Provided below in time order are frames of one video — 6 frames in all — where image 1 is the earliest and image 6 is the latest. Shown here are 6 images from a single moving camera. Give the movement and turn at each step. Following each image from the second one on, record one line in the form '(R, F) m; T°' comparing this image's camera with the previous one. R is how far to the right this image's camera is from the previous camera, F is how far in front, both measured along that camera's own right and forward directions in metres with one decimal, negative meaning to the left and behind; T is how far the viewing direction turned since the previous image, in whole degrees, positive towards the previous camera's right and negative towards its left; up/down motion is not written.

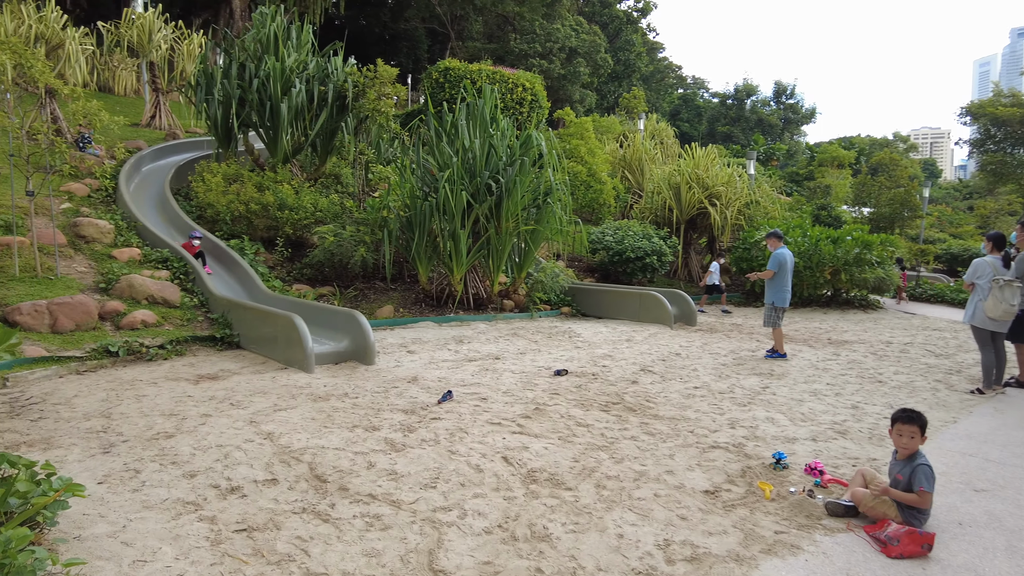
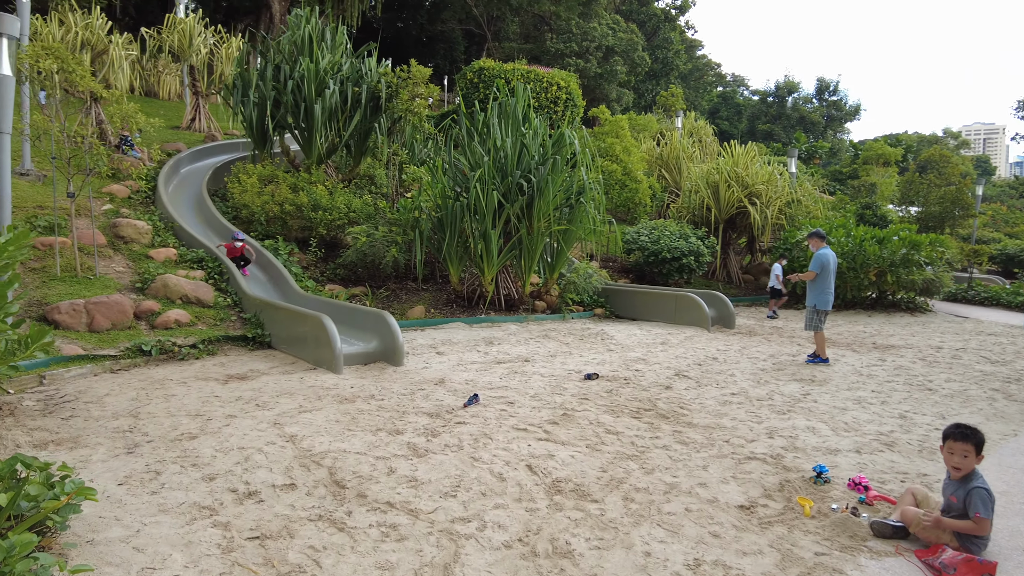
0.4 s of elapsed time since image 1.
(+0.1, +0.1) m; -3°
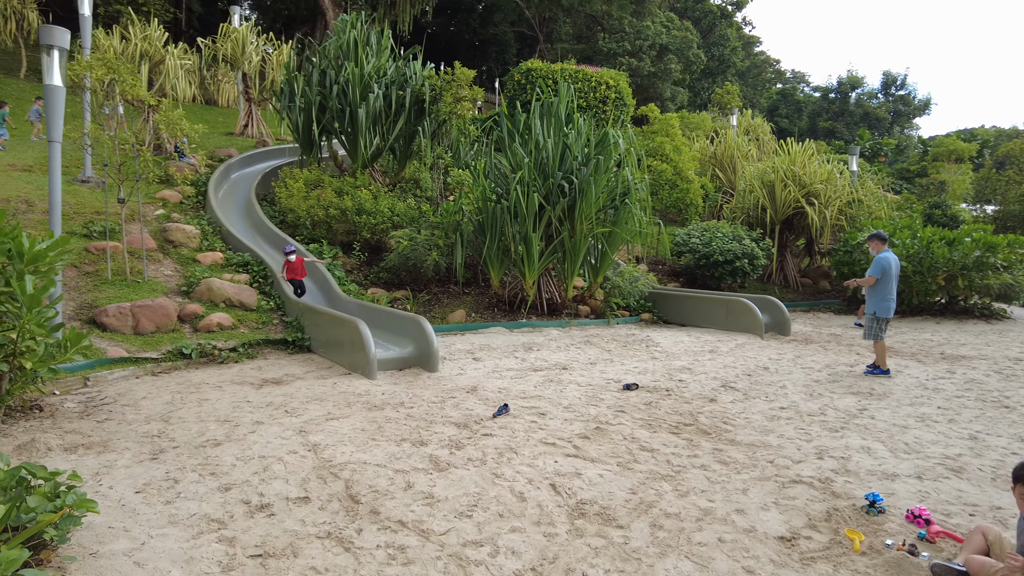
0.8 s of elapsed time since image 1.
(+0.1, +0.2) m; -5°
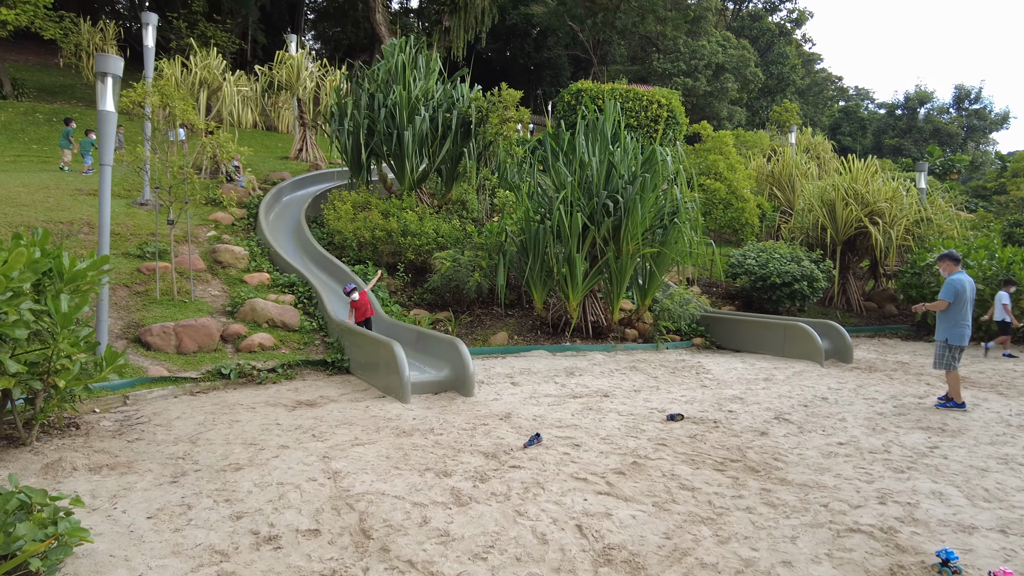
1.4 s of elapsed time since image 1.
(+0.1, +0.2) m; -5°
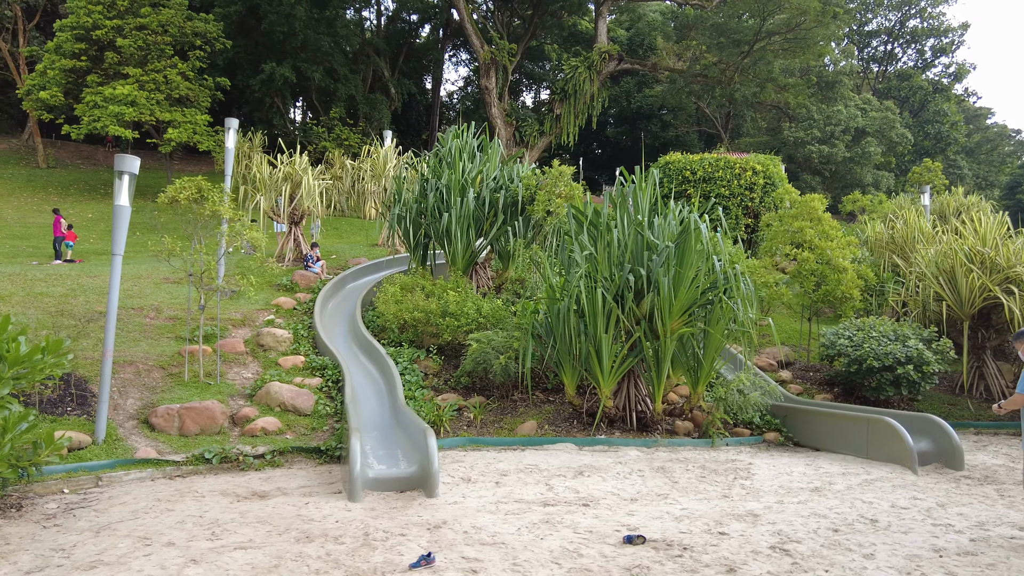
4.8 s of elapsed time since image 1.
(+1.3, +0.7) m; -13°
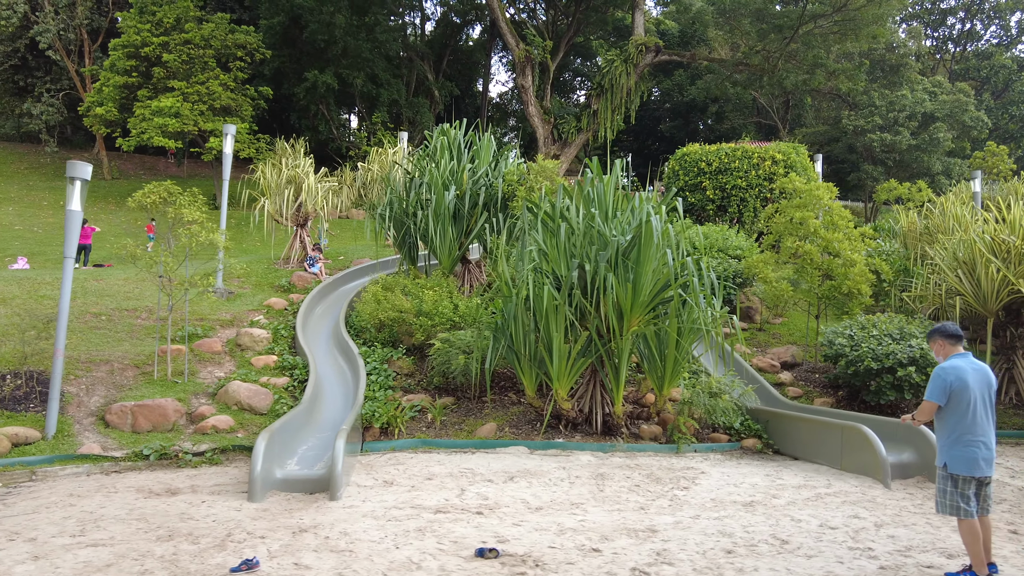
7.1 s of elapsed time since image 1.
(+1.2, +0.3) m; -6°
